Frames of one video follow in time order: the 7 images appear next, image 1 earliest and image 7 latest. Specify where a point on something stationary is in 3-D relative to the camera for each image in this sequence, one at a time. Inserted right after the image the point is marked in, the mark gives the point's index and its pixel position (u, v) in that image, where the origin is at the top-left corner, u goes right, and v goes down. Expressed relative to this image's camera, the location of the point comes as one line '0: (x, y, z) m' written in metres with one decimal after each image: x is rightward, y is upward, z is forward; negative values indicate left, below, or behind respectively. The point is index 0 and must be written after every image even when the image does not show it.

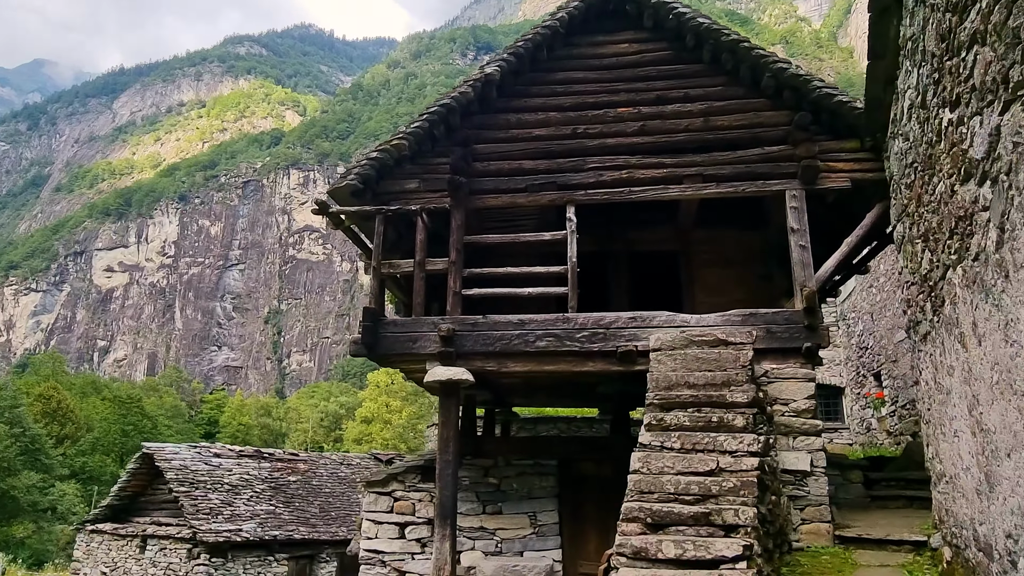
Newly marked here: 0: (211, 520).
0: (-5.9, -4.6, +14.3) m
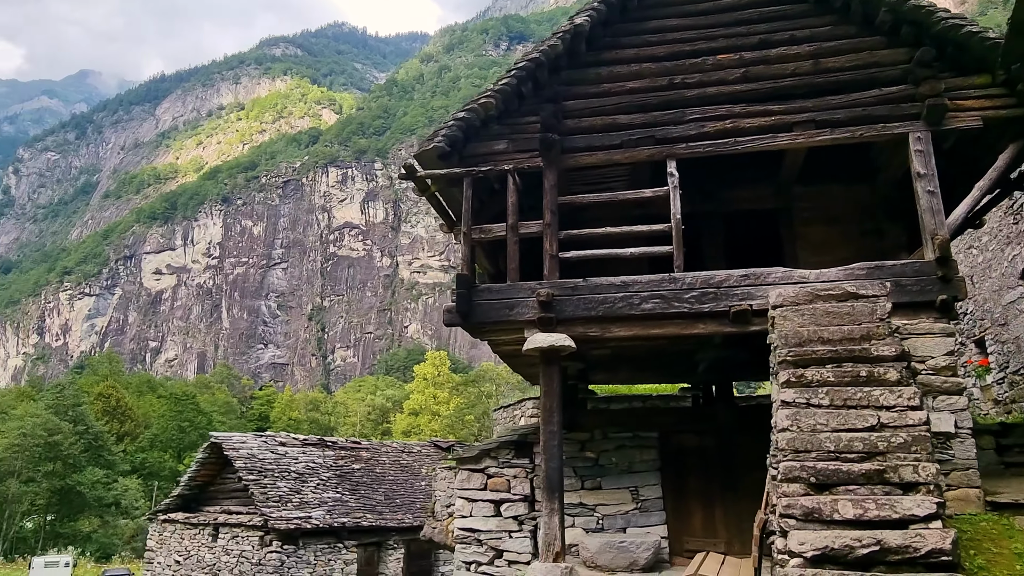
0: (-4.5, -4.3, +14.3) m
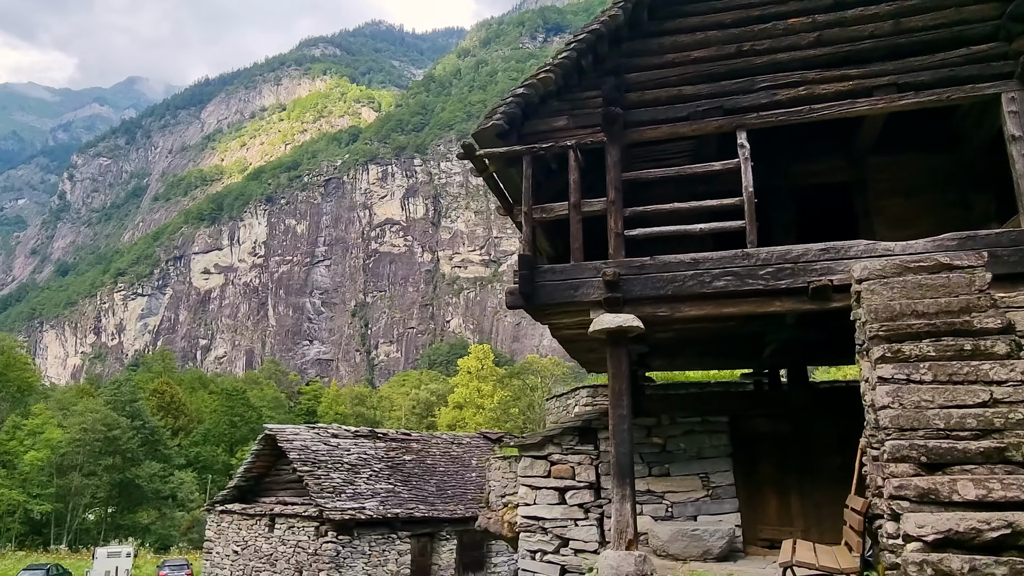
0: (-3.5, -4.2, +14.3) m
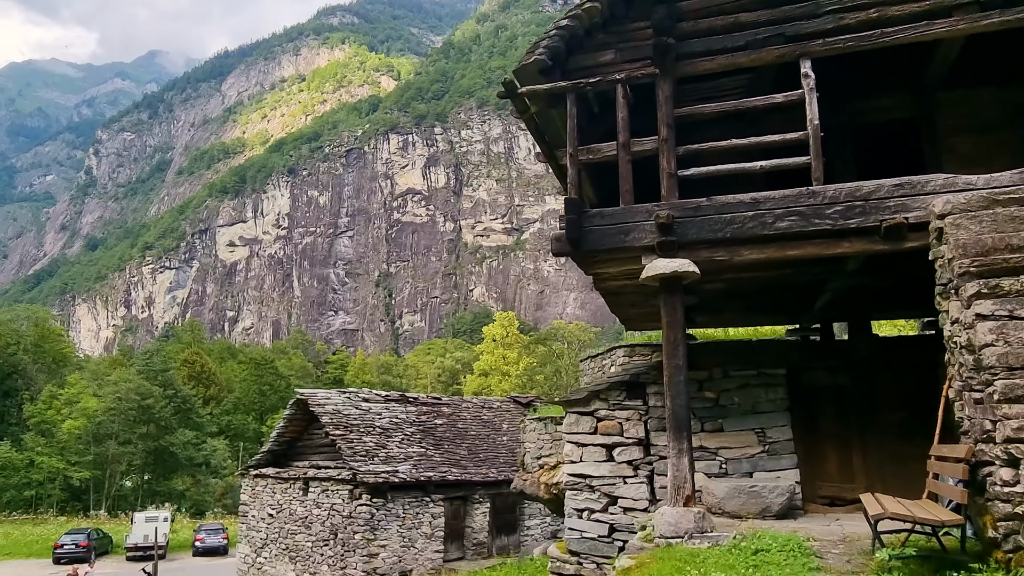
0: (-2.8, -3.4, +14.3) m
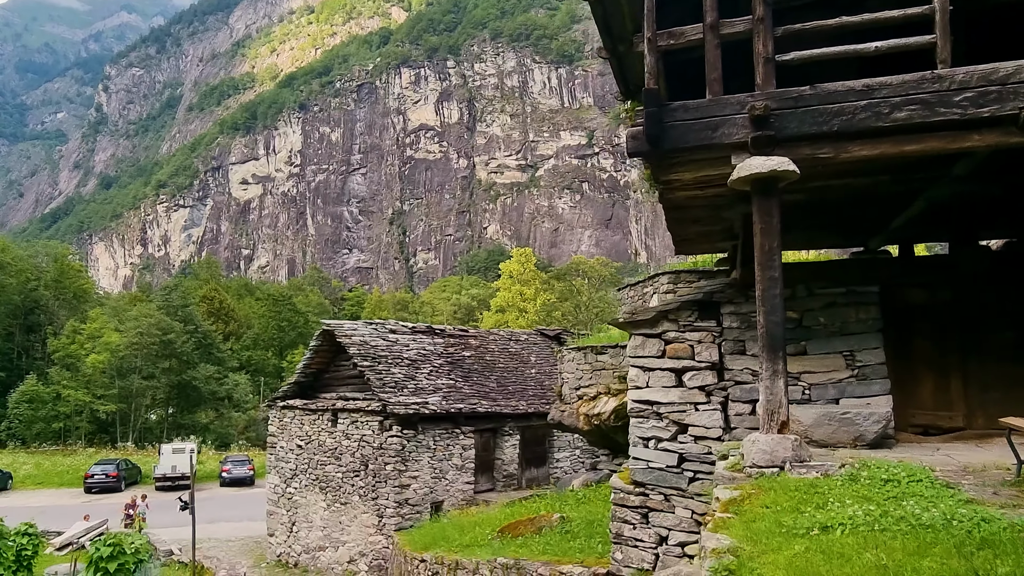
0: (-2.2, -2.0, +14.0) m
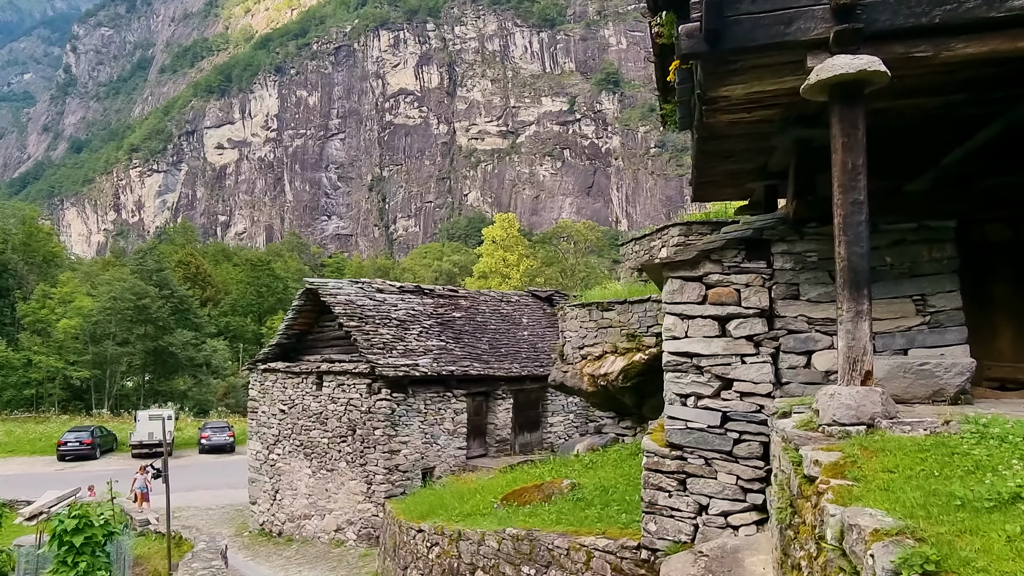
0: (-2.3, -1.2, +13.2) m
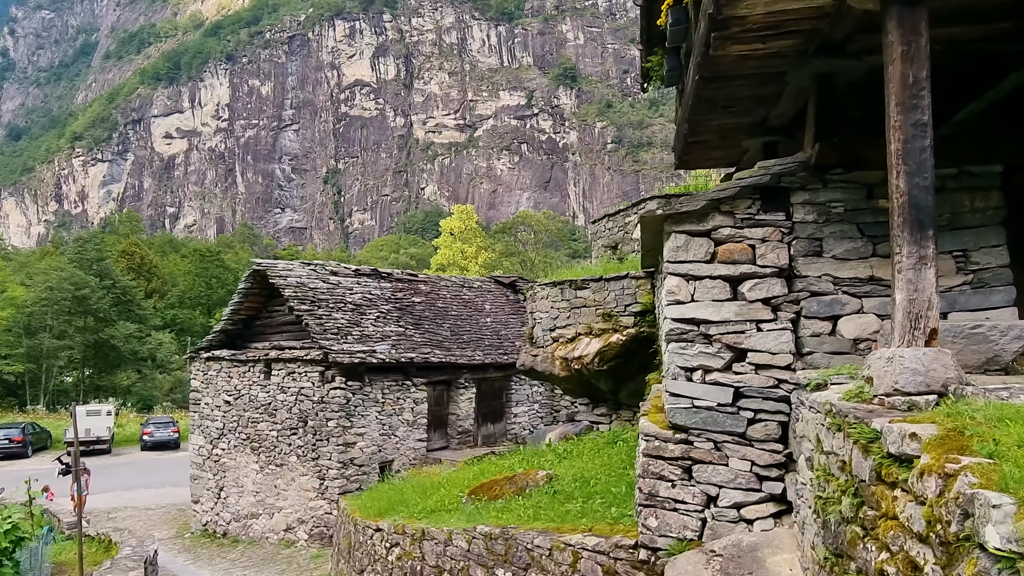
0: (-2.9, -0.9, +12.3) m
